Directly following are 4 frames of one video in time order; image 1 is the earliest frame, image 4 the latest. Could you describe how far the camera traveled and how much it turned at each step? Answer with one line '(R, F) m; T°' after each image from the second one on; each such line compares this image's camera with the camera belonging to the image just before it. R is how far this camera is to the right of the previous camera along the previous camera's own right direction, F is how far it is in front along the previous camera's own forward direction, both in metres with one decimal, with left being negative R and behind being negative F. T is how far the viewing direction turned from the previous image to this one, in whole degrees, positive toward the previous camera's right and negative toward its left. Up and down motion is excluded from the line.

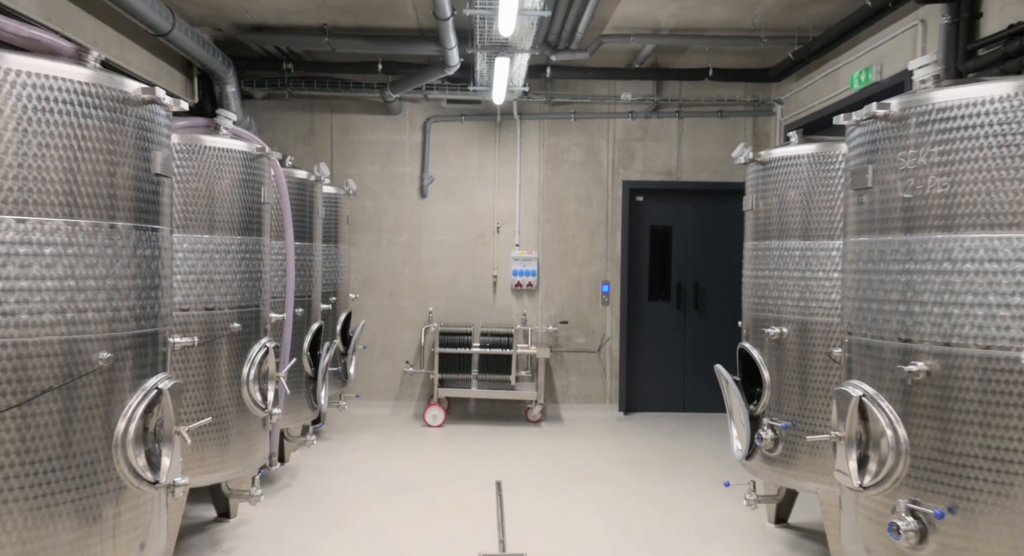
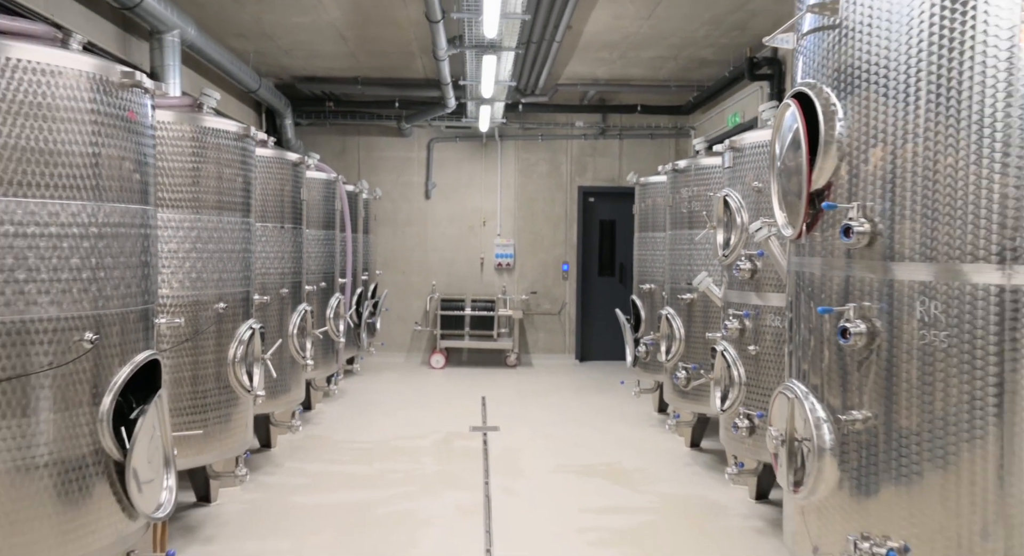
(+0.1, -1.9) m; +1°
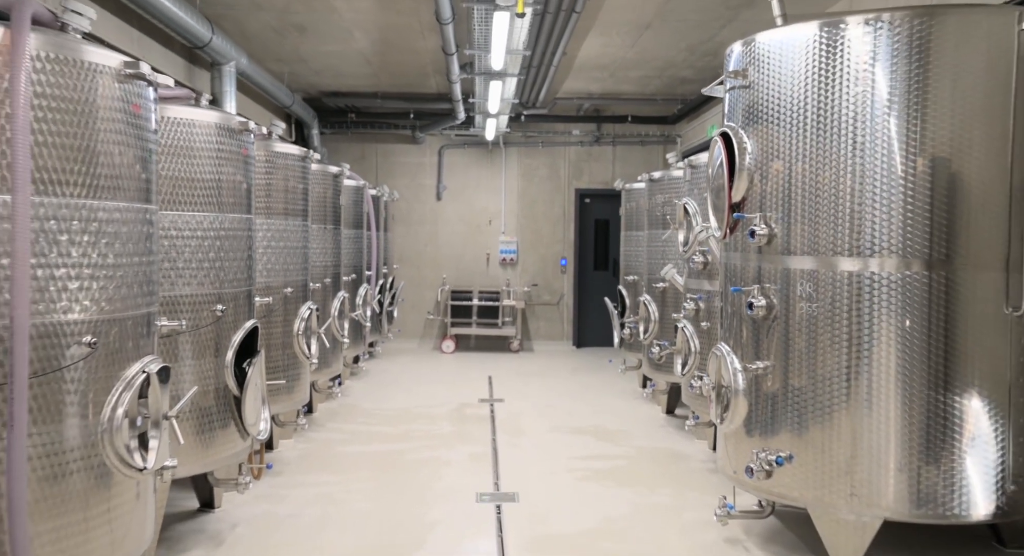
(0.0, -0.8) m; 0°
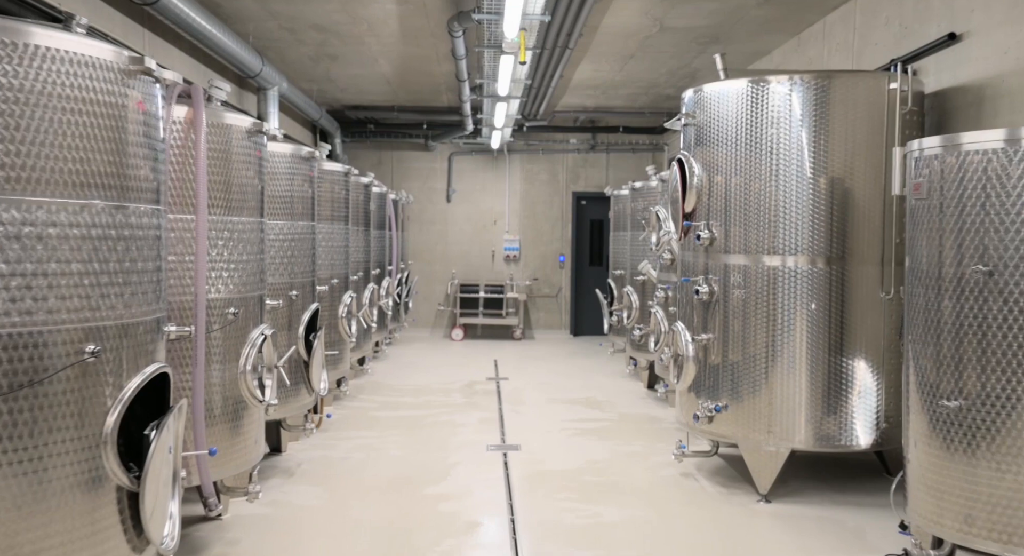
(0.0, -0.8) m; 0°
